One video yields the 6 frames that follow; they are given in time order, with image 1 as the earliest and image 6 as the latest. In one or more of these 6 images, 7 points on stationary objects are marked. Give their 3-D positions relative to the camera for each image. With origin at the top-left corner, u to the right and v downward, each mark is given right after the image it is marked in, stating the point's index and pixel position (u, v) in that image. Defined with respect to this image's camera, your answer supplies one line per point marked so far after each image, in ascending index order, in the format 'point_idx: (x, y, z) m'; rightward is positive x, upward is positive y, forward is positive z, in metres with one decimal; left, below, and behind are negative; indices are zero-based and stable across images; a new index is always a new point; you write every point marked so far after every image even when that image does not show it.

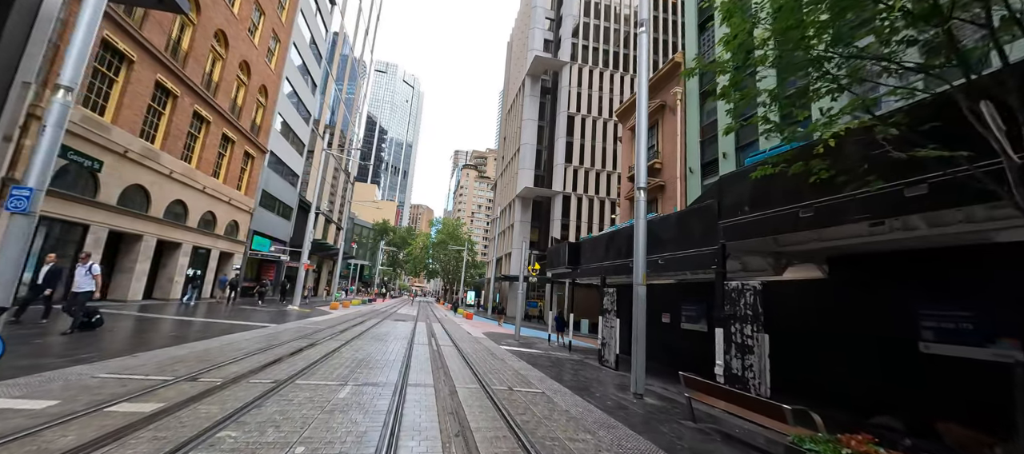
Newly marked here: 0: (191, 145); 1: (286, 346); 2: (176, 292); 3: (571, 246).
0: (-16.9, +4.3, +19.7) m
1: (-6.0, -3.2, +9.9) m
2: (-17.5, -3.4, +19.5) m
3: (+2.5, -0.8, +15.7) m
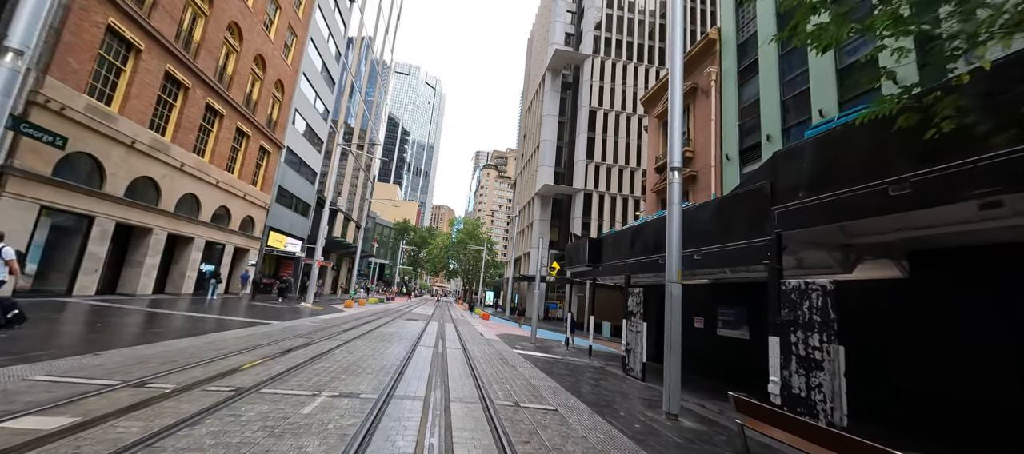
0: (-16.0, +4.6, +19.5) m
1: (-5.7, -2.9, +9.0) m
2: (-16.6, -3.1, +19.3) m
3: (+3.1, -0.6, +14.4) m
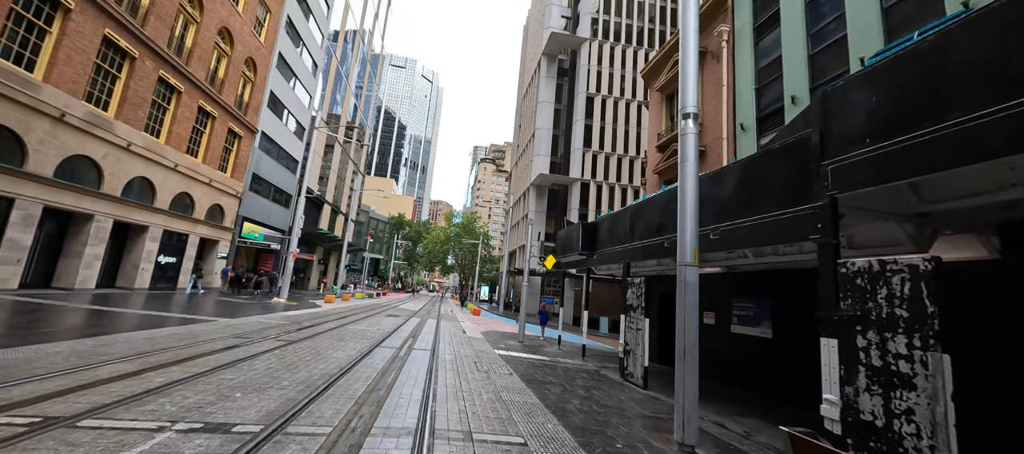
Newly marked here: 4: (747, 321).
0: (-16.6, +5.2, +17.6) m
1: (-6.3, -2.4, +7.3) m
2: (-17.2, -2.5, +17.5) m
3: (+2.5, 0.0, +12.7) m
4: (+5.5, -2.3, +9.1) m
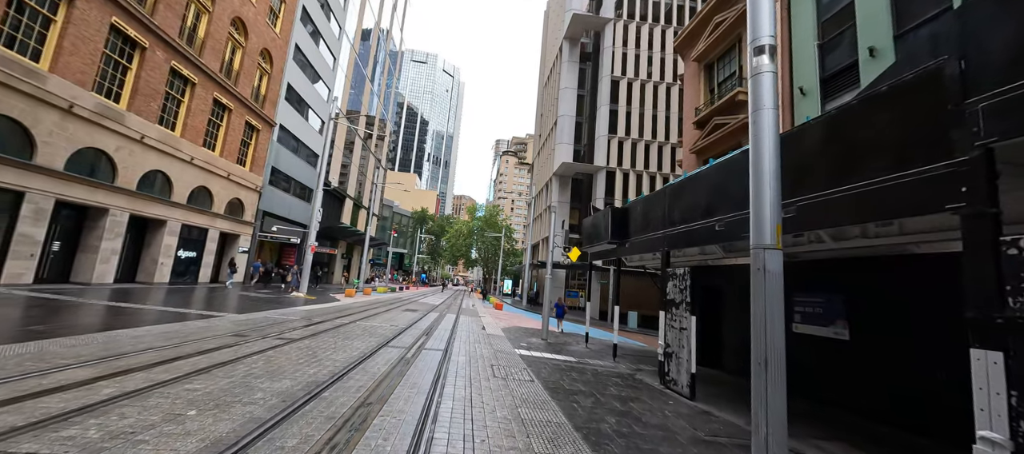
0: (-15.7, +5.4, +17.4) m
1: (-5.9, -2.2, +6.5) m
2: (-16.2, -2.2, +17.4) m
3: (+3.1, +0.5, +11.3) m
4: (+6.0, -1.9, +7.6) m
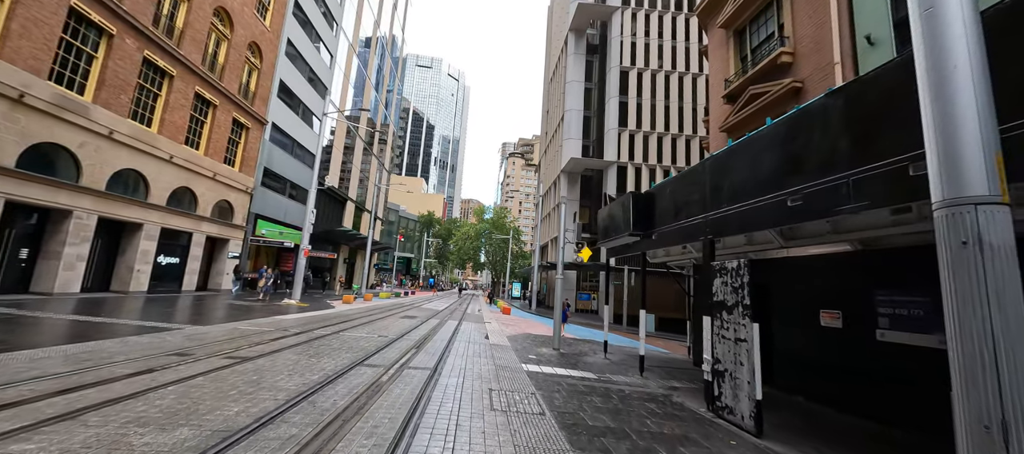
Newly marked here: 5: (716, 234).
0: (-15.6, +5.3, +16.1) m
1: (-5.9, -2.0, +5.0) m
2: (-15.9, -2.4, +16.1) m
3: (+3.2, +0.7, +9.6) m
4: (+6.0, -1.5, +5.8) m
5: (+3.7, -0.1, +6.8) m
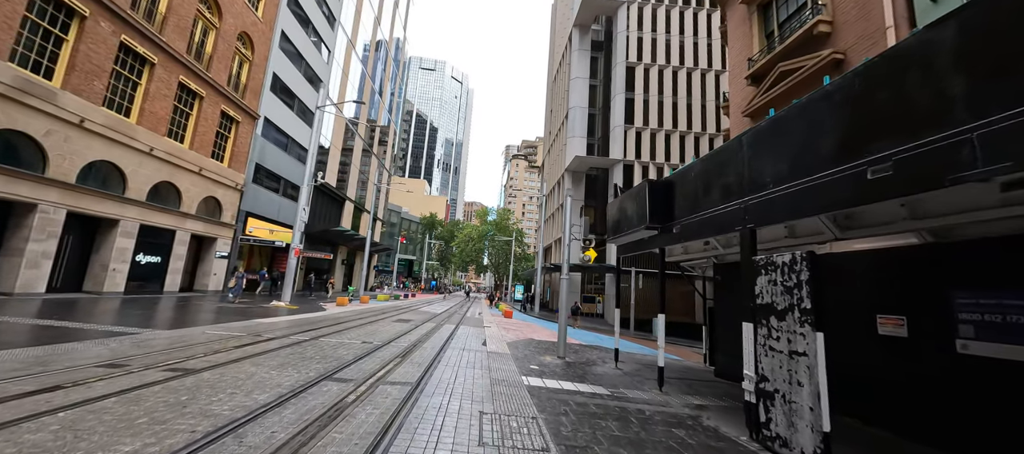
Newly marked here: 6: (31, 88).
0: (-15.5, +5.4, +15.1) m
1: (-6.0, -1.8, +3.9) m
2: (-15.9, -2.3, +15.0) m
3: (+3.2, +0.9, +8.4) m
4: (+6.0, -1.3, +4.6) m
5: (+3.7, +0.1, +5.6) m
6: (-15.0, +4.3, +11.7) m
